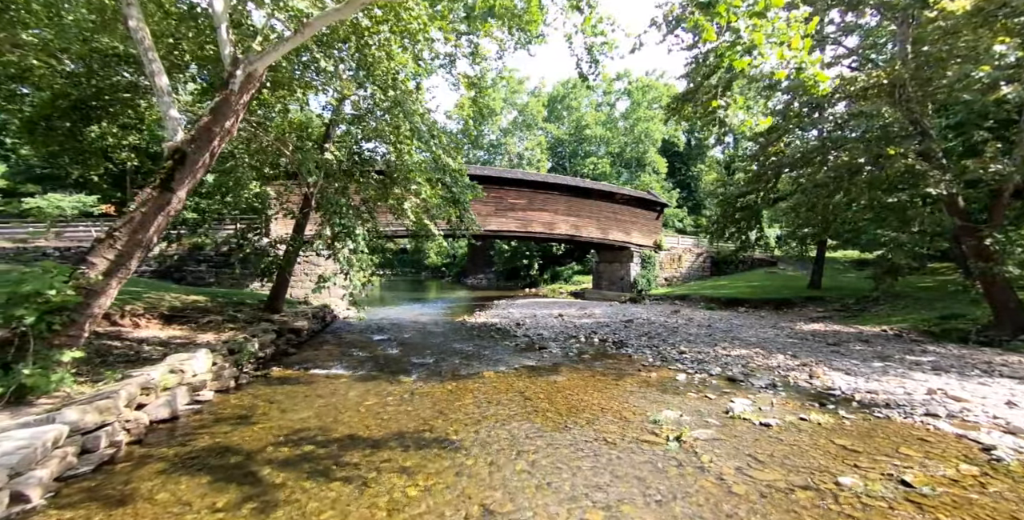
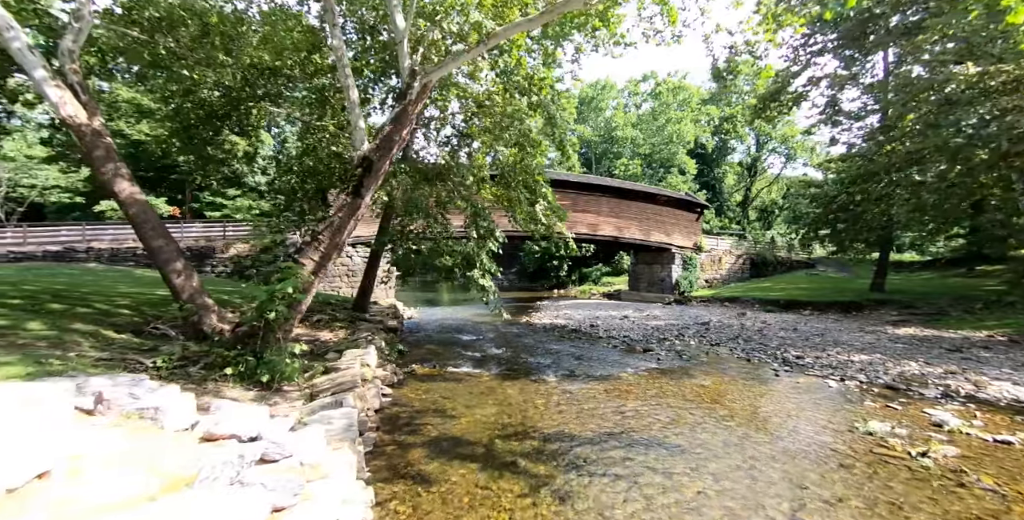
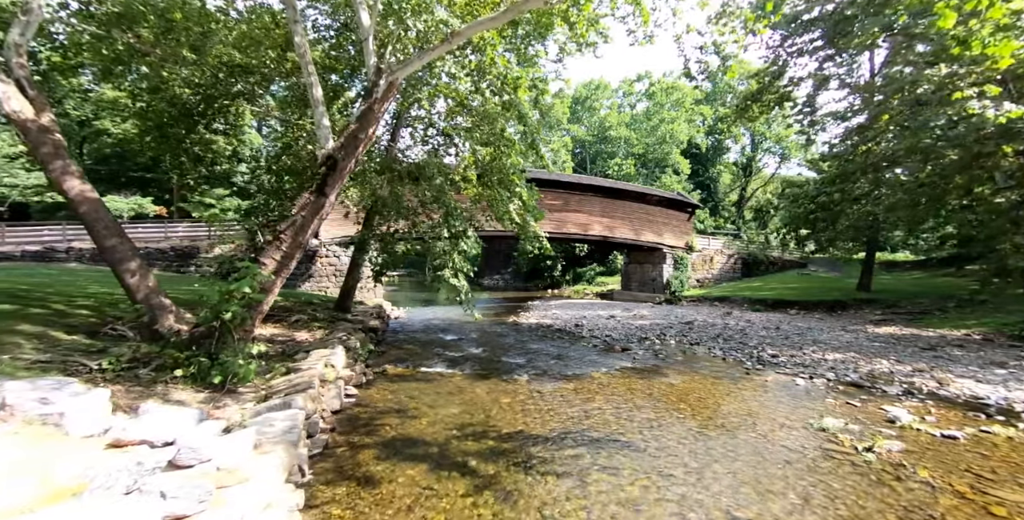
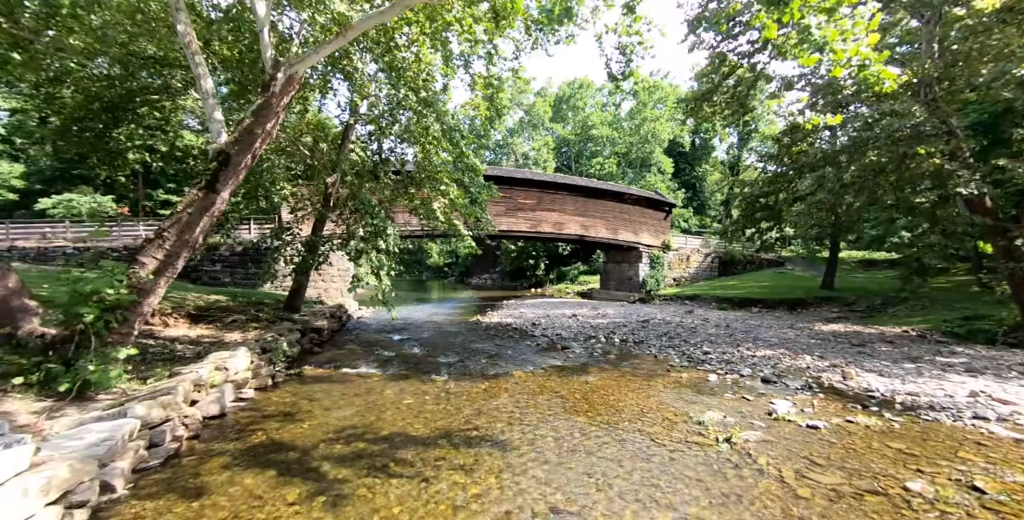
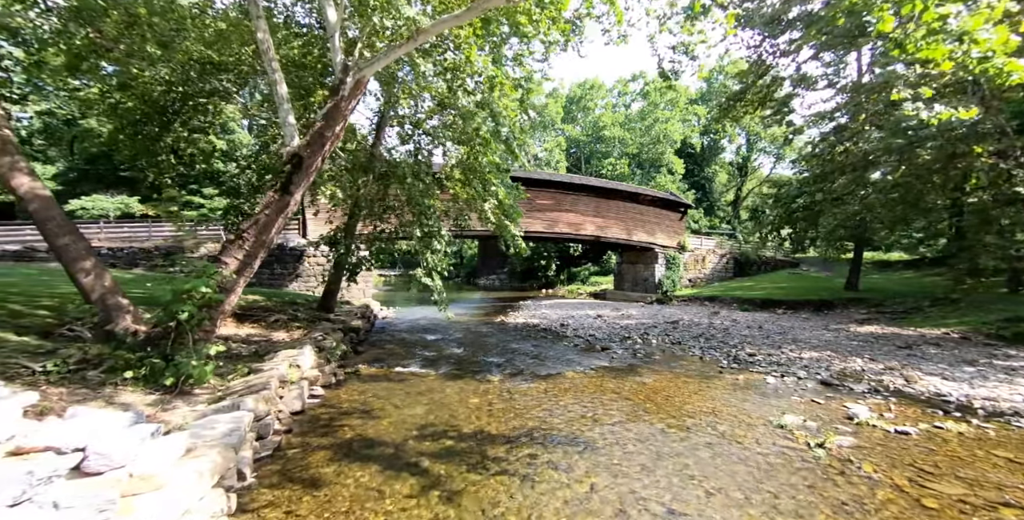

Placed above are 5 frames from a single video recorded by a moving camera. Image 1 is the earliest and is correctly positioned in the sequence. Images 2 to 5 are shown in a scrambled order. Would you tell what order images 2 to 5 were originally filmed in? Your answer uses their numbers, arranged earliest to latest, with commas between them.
4, 5, 3, 2
